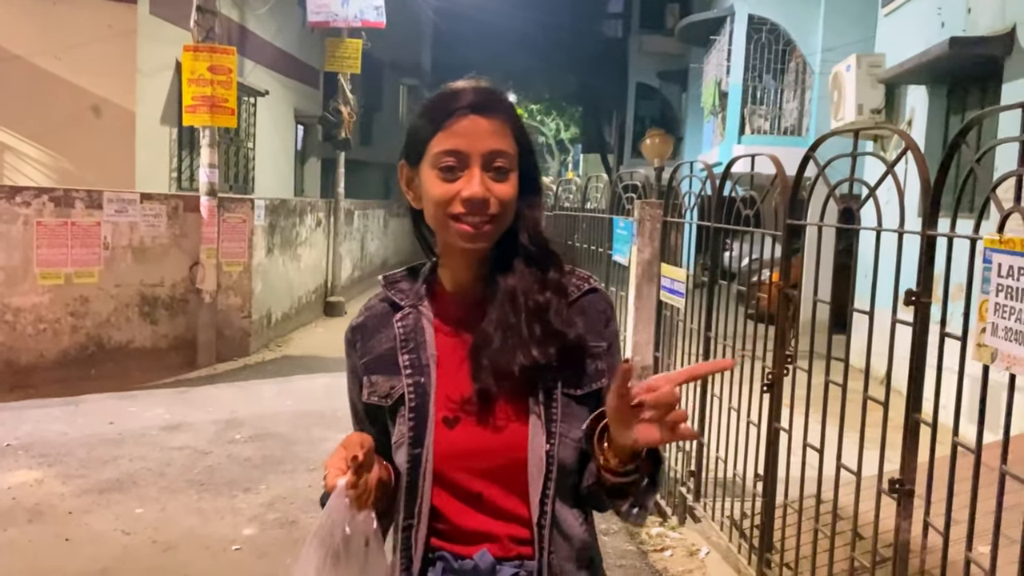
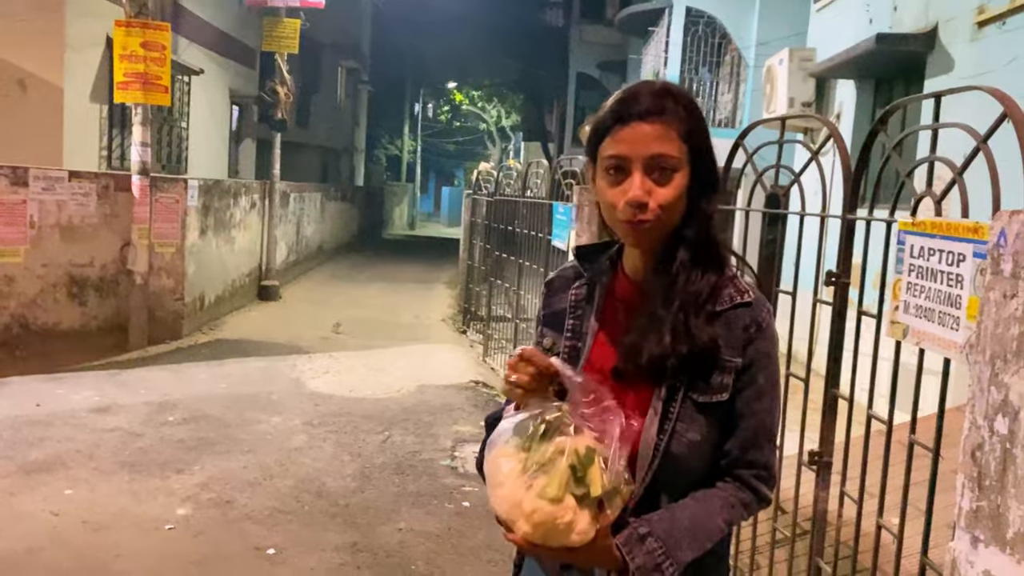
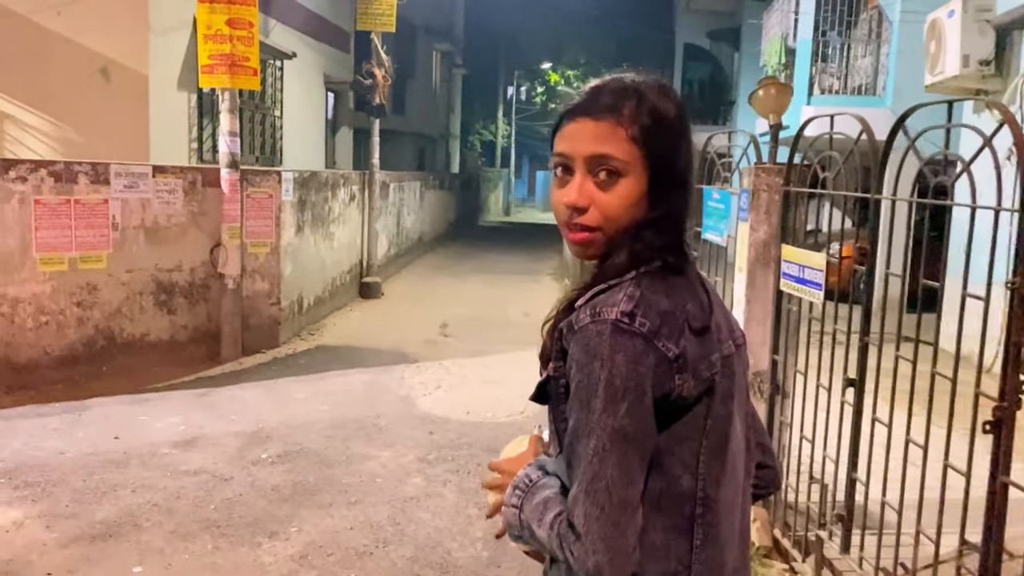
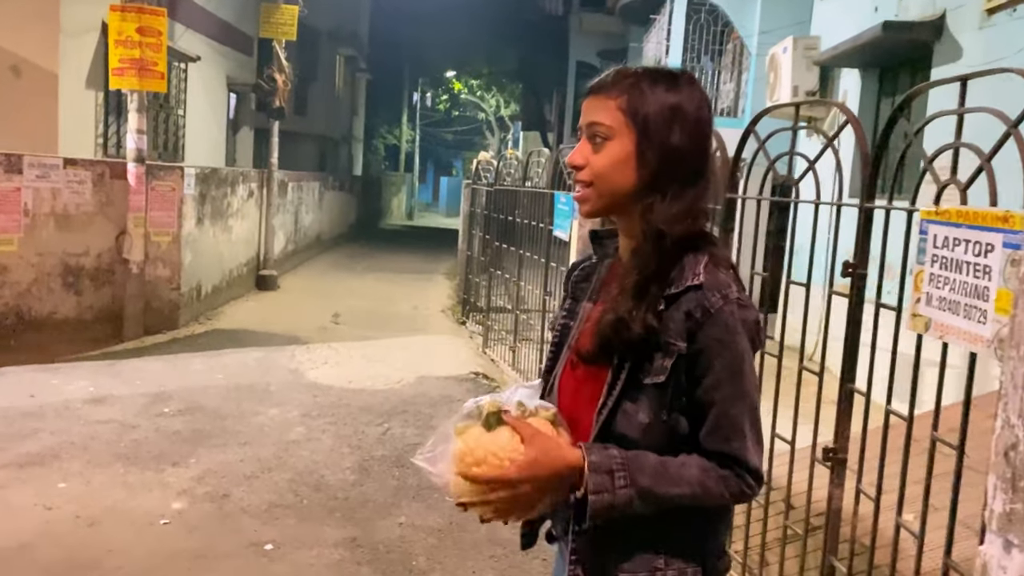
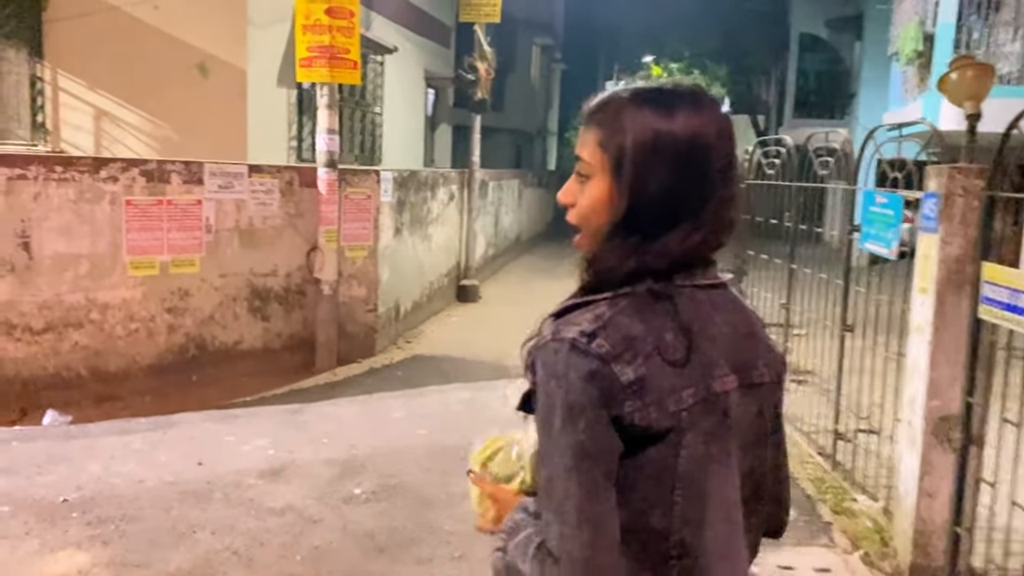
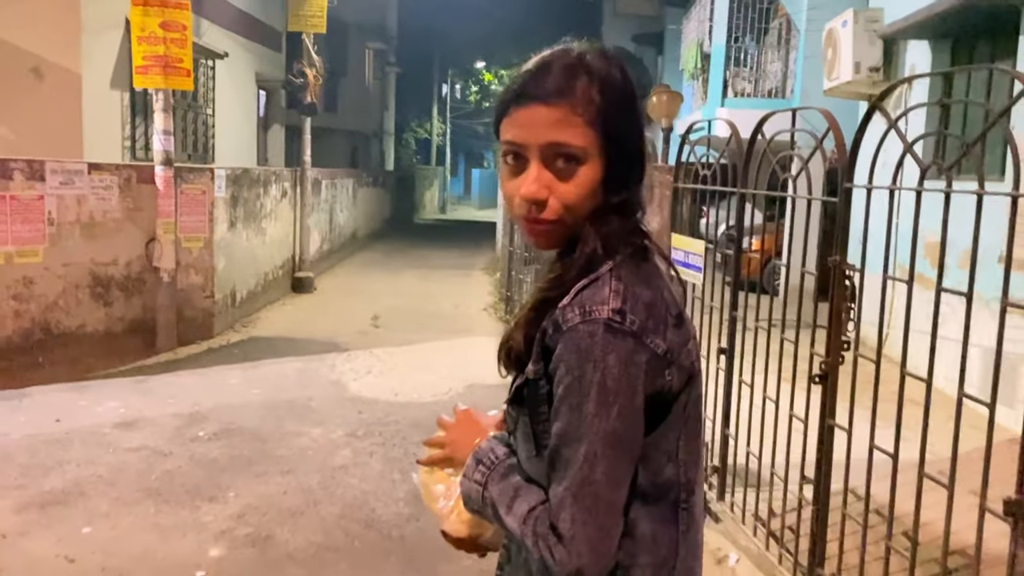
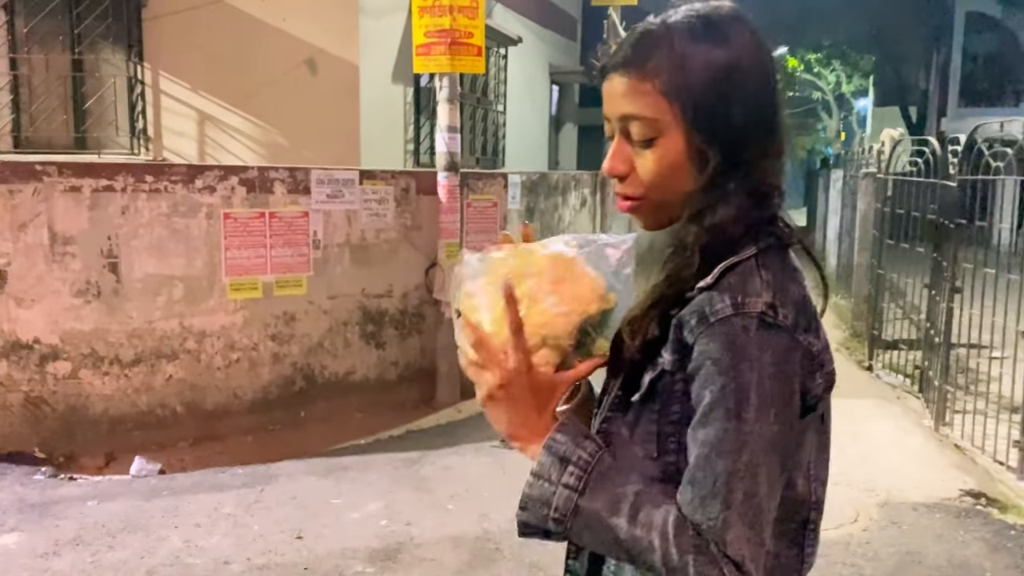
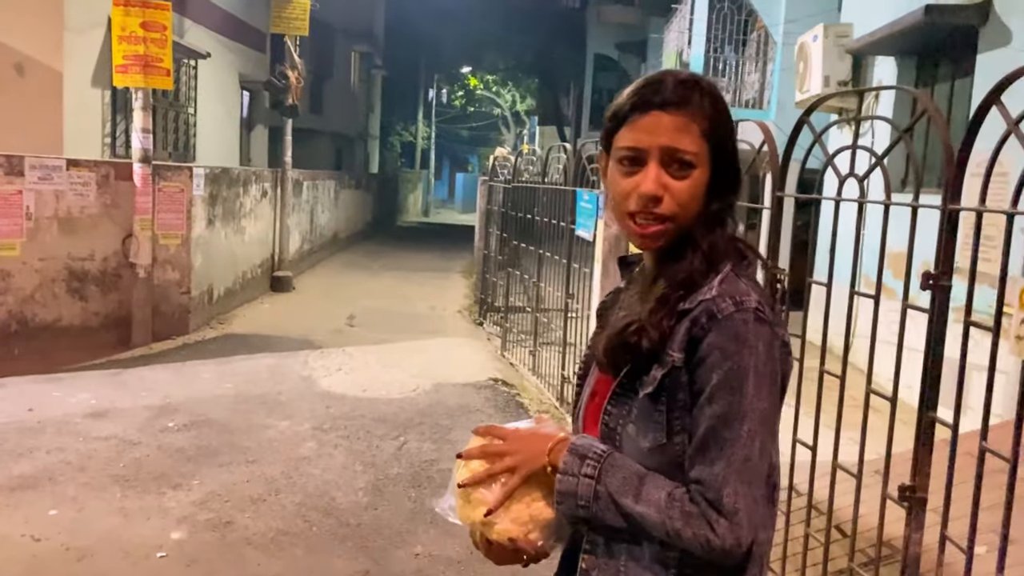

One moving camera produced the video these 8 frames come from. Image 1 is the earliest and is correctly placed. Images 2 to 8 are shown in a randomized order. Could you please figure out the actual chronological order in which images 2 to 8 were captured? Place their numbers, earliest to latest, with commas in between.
2, 4, 8, 6, 3, 5, 7
